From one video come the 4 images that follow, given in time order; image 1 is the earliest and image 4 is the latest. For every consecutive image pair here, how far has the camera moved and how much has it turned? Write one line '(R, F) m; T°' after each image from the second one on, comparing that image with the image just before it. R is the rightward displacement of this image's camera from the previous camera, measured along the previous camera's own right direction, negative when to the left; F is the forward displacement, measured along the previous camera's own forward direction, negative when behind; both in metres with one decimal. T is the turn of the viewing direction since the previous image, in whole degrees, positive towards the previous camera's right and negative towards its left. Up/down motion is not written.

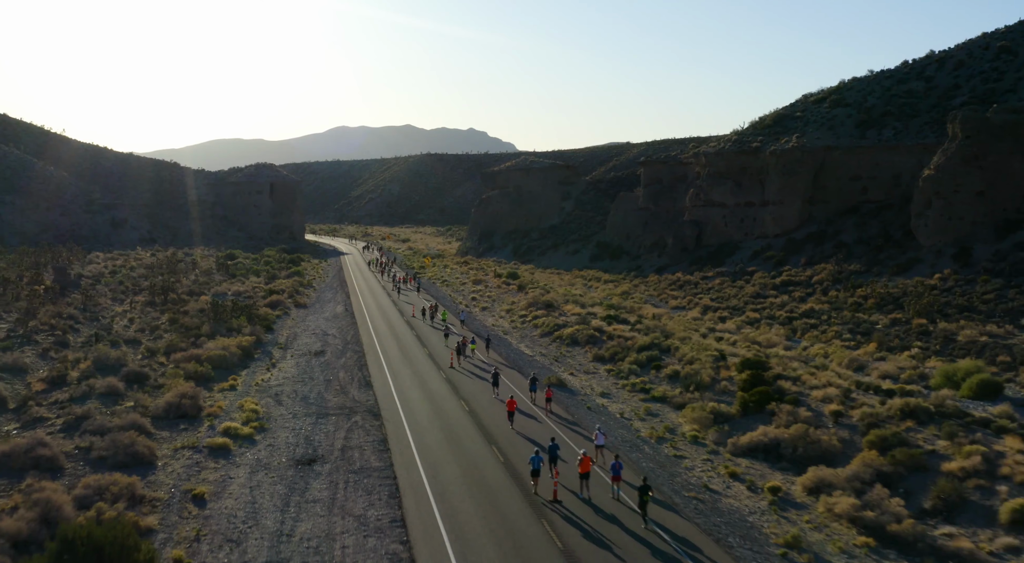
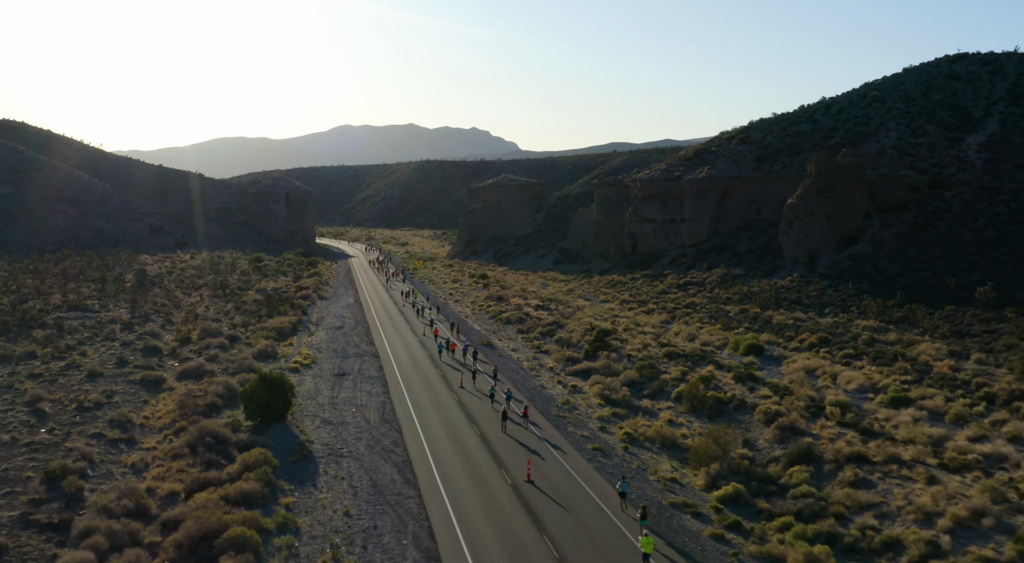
(+2.7, -13.4) m; 0°
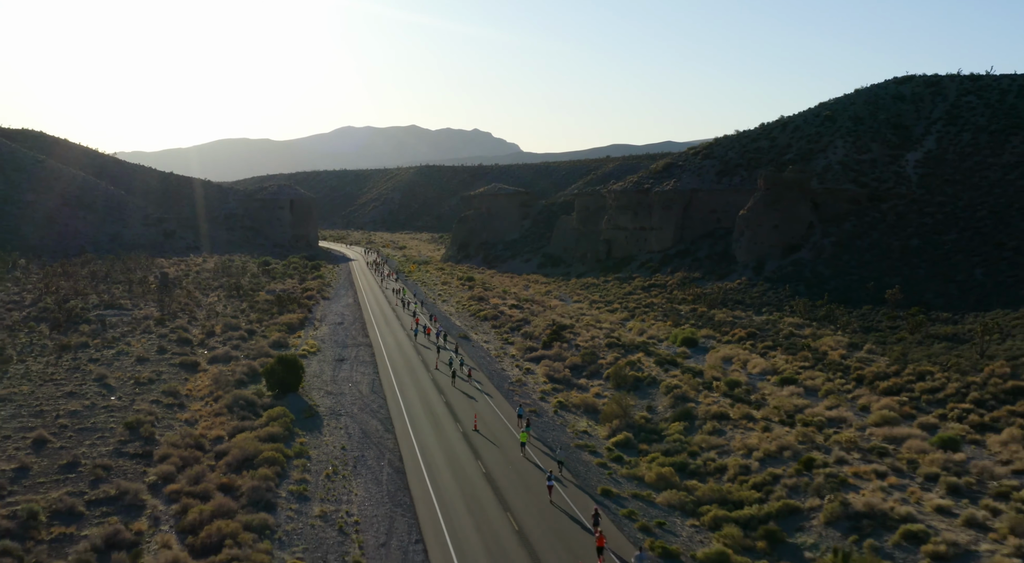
(+1.7, -6.5) m; 0°
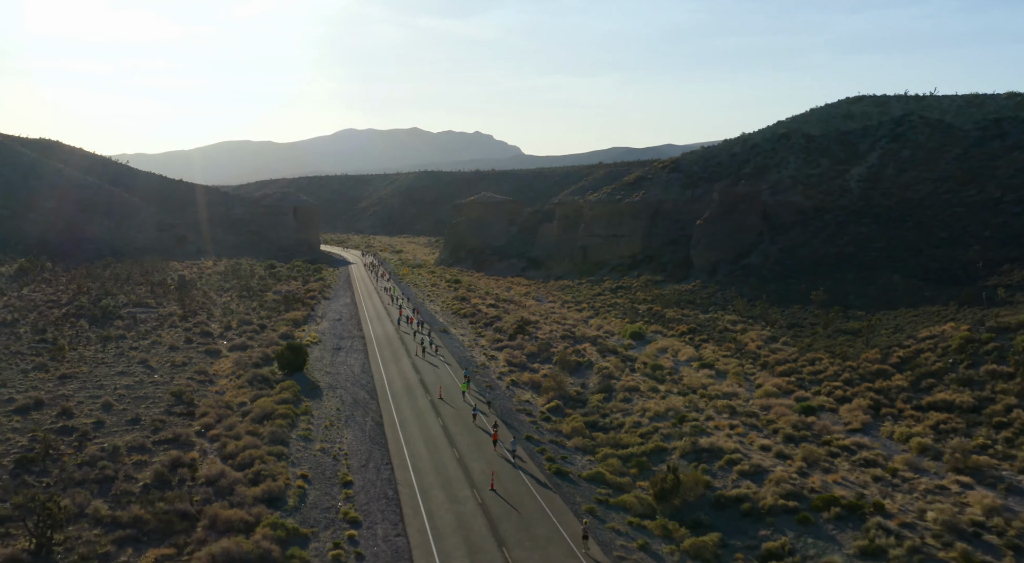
(+2.0, -7.0) m; 0°
